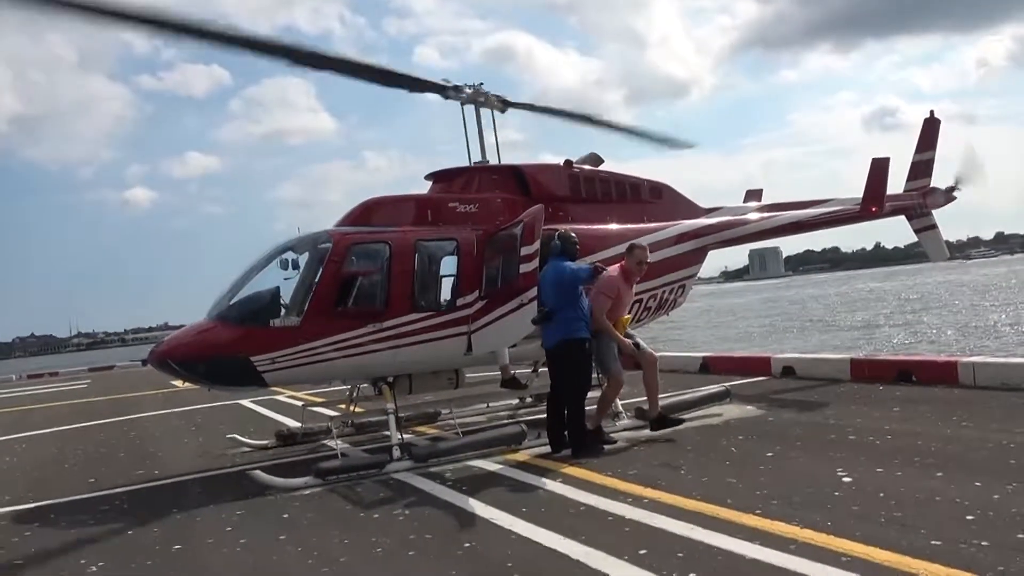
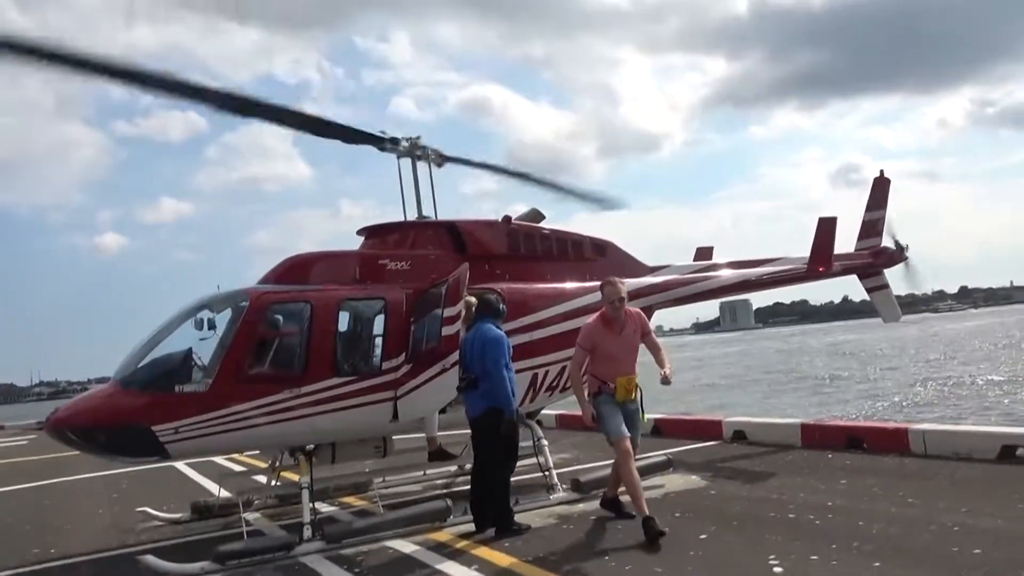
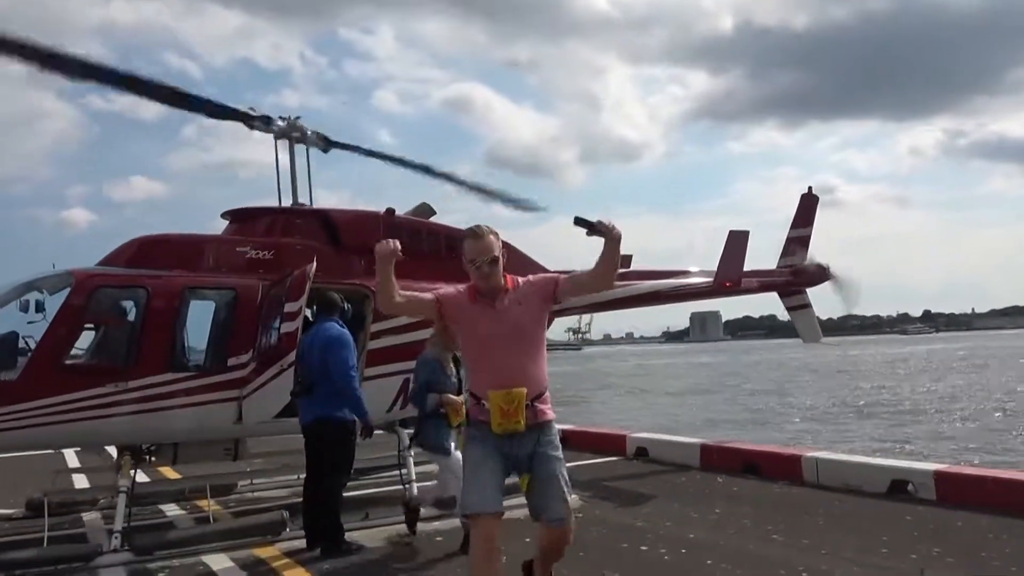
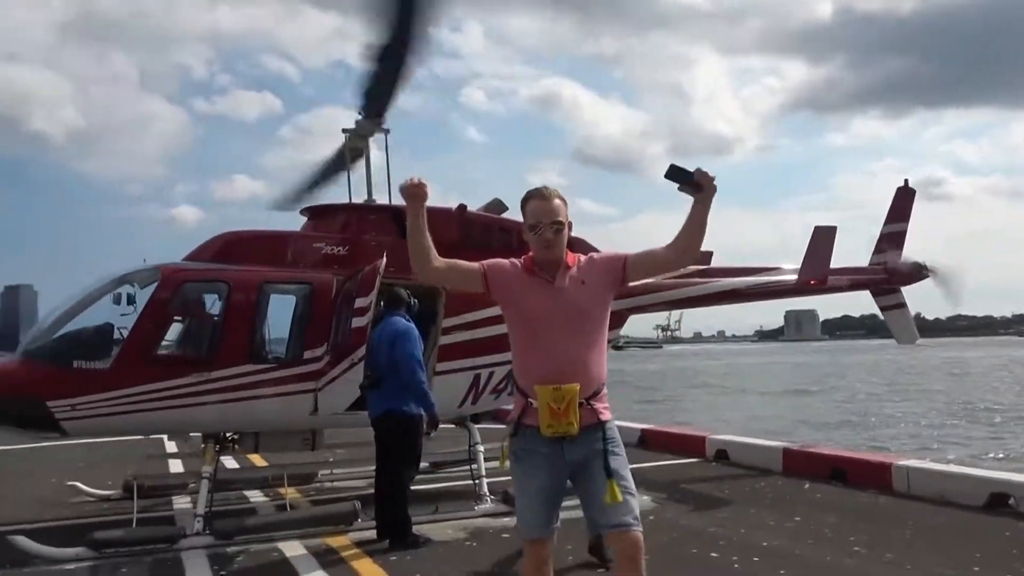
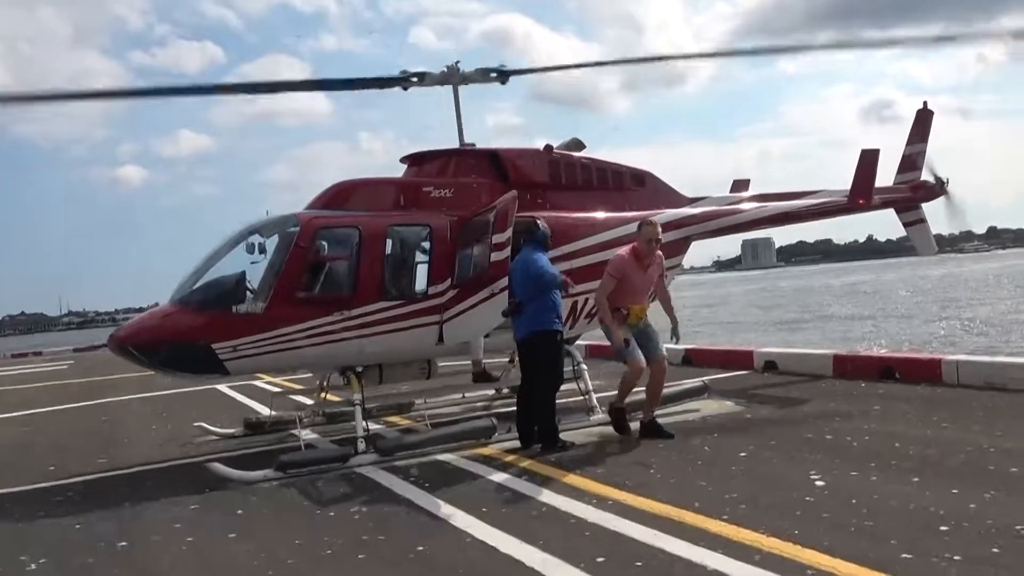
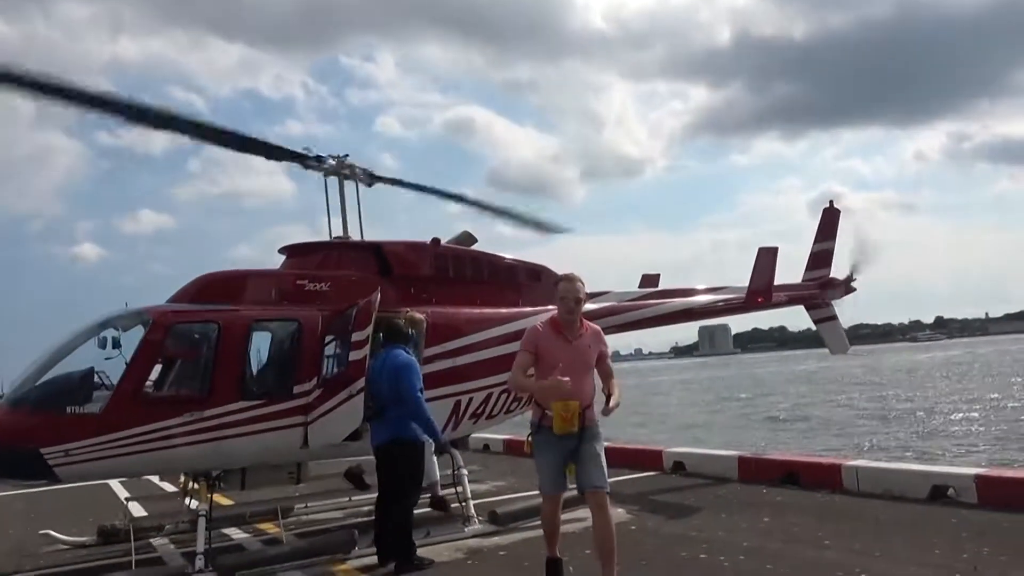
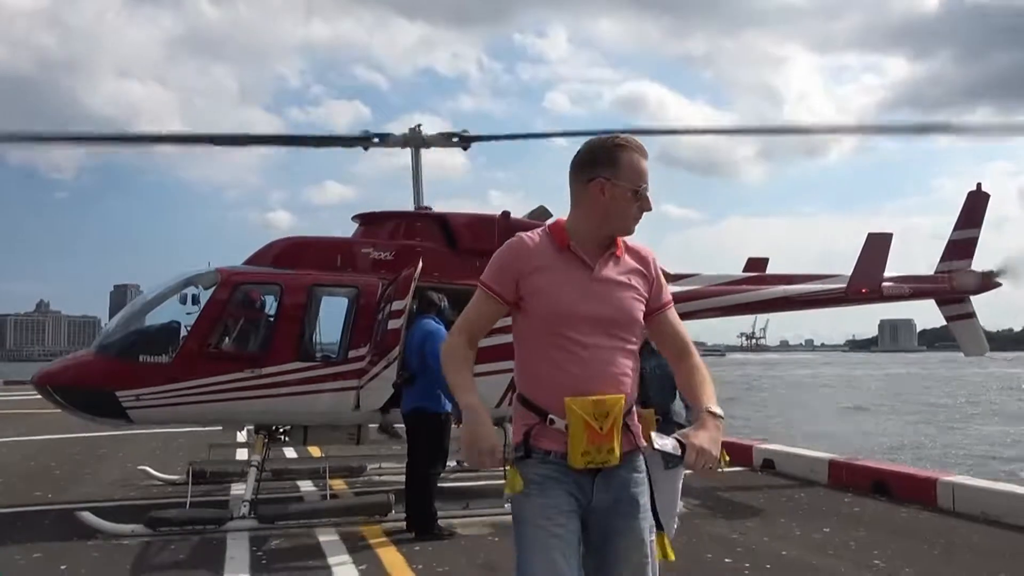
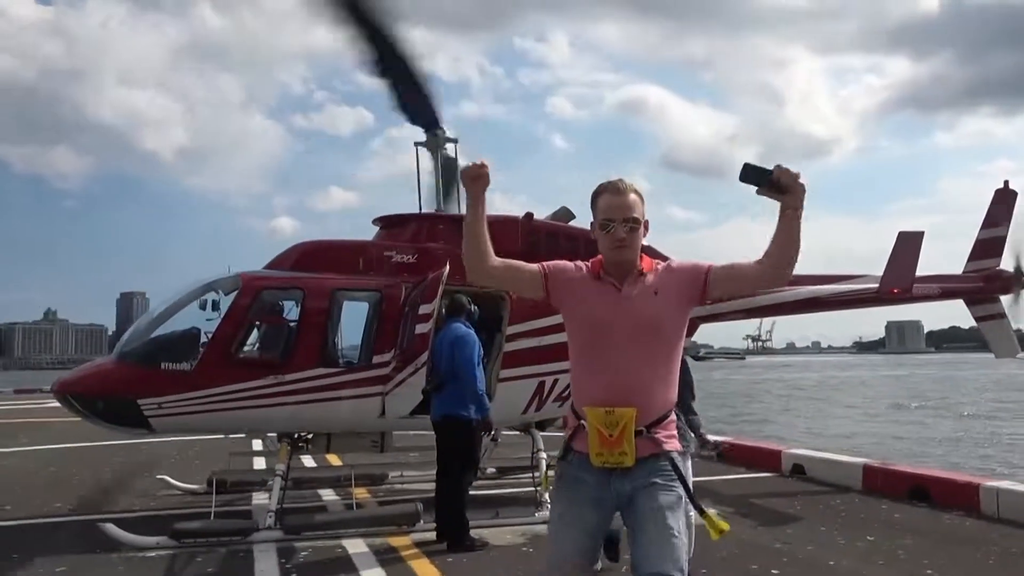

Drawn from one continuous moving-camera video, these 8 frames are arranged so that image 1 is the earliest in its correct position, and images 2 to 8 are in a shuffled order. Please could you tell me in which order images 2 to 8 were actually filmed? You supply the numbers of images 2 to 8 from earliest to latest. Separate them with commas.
5, 2, 6, 3, 4, 8, 7
